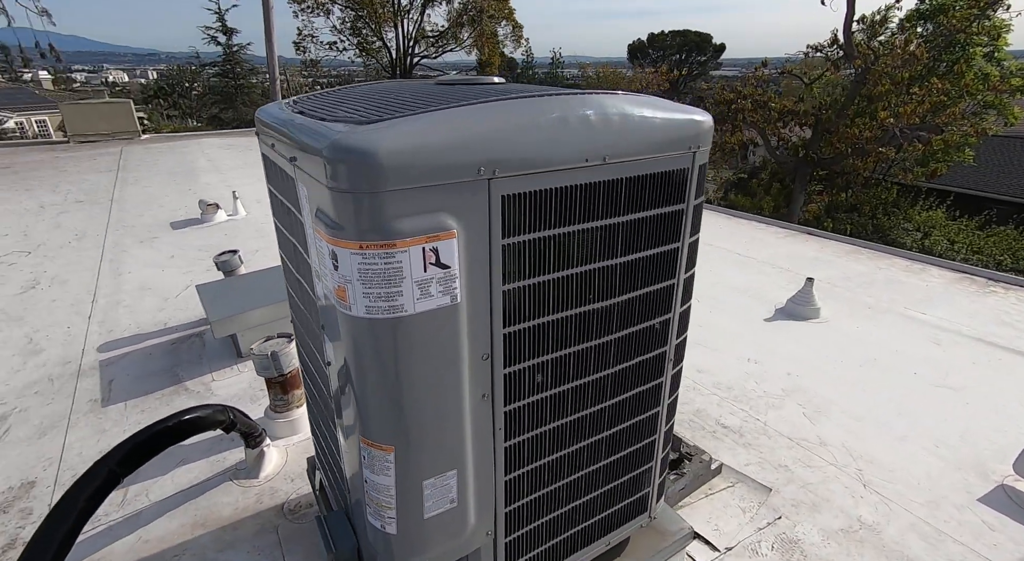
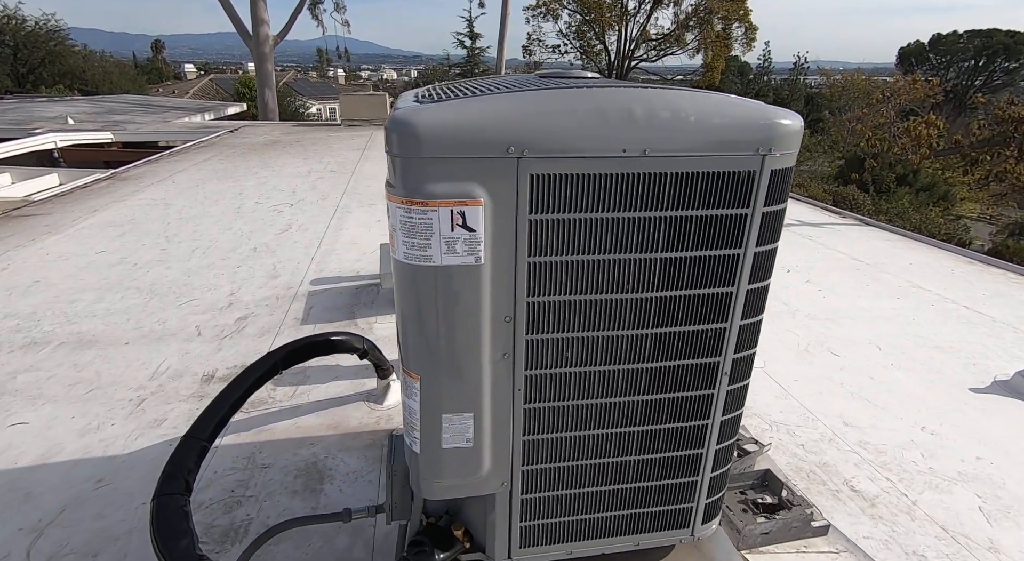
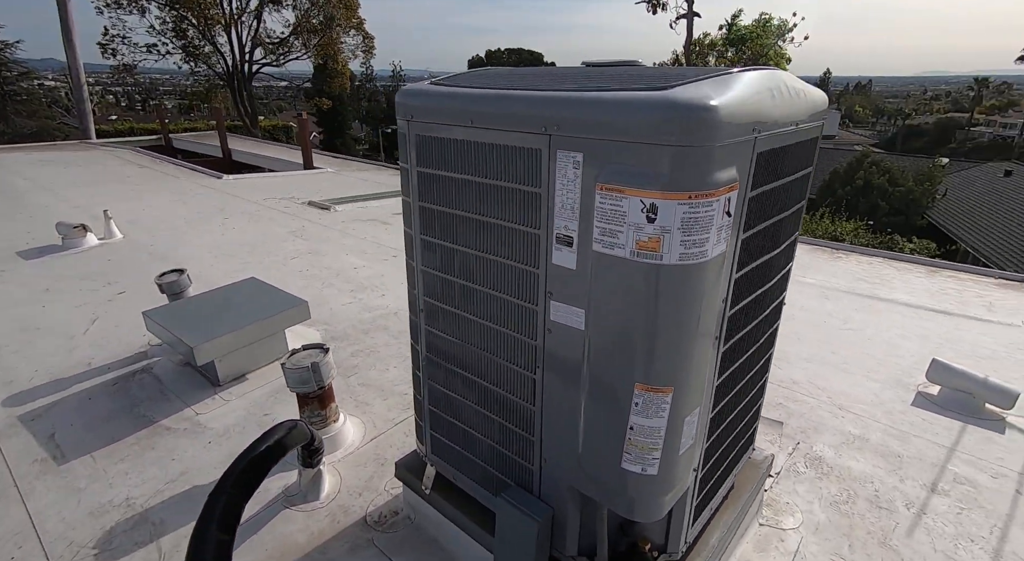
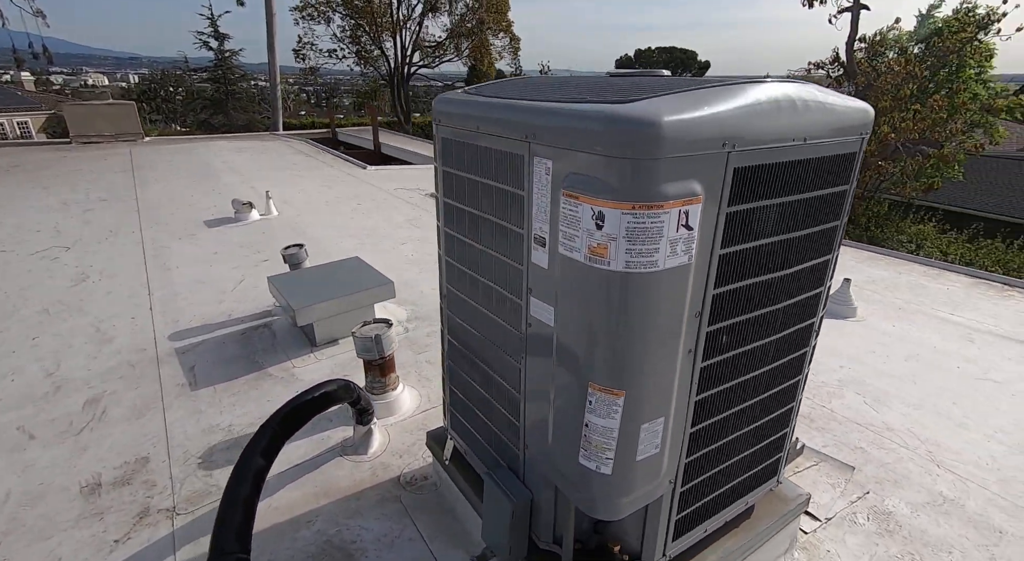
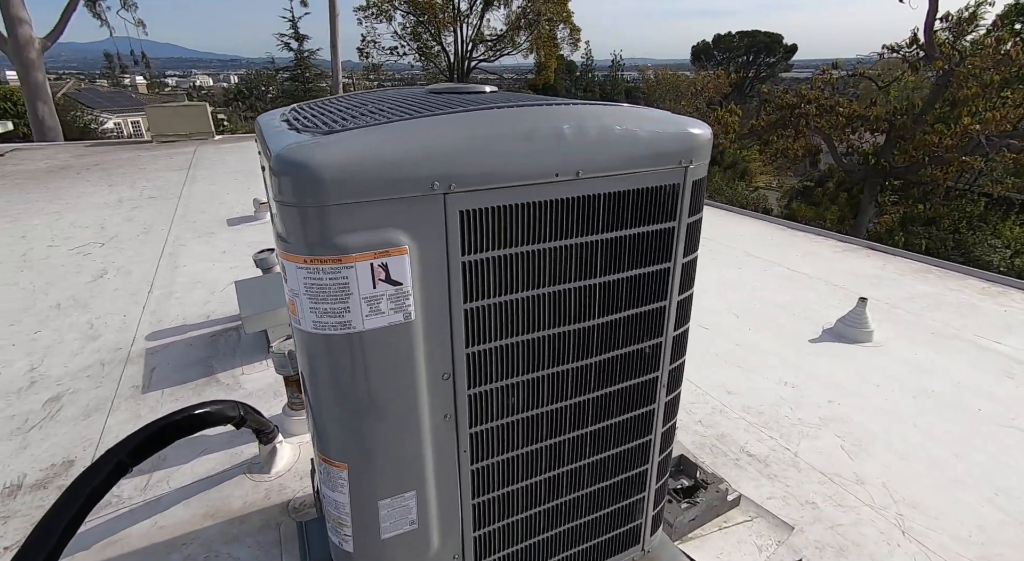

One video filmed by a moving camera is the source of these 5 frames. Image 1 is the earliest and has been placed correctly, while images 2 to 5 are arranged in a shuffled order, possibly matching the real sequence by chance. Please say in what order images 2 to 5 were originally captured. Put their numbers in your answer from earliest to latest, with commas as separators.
5, 2, 4, 3
